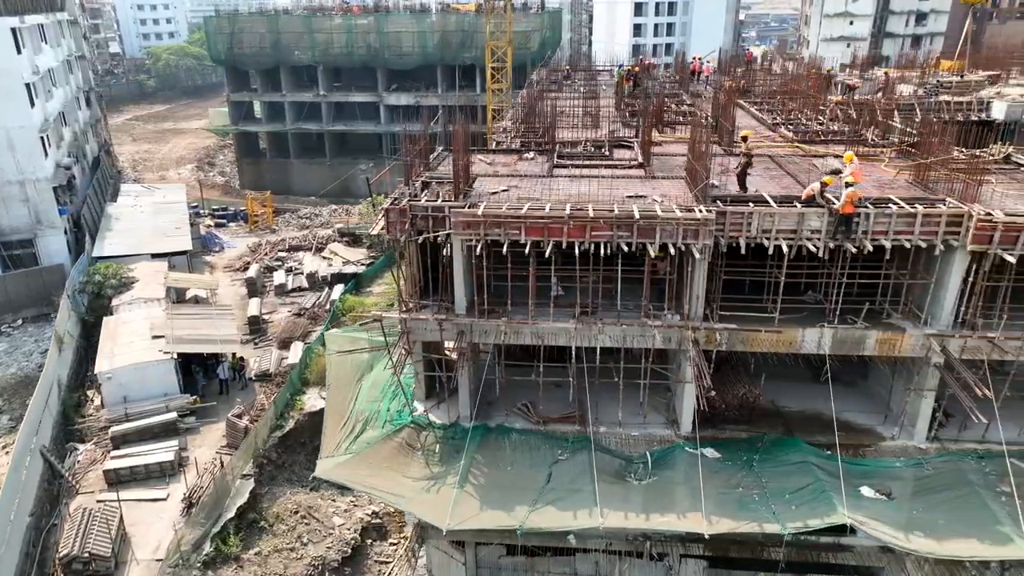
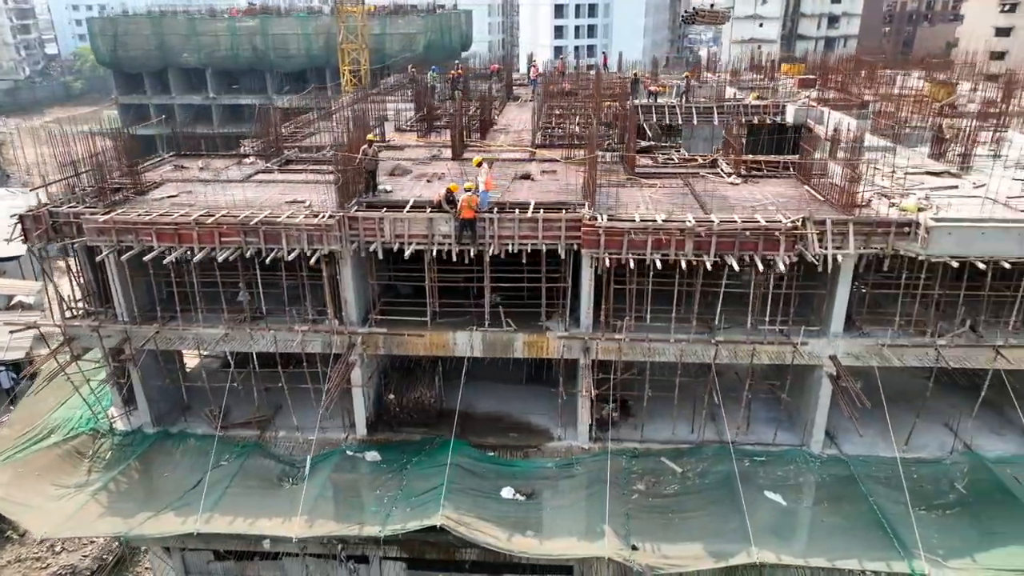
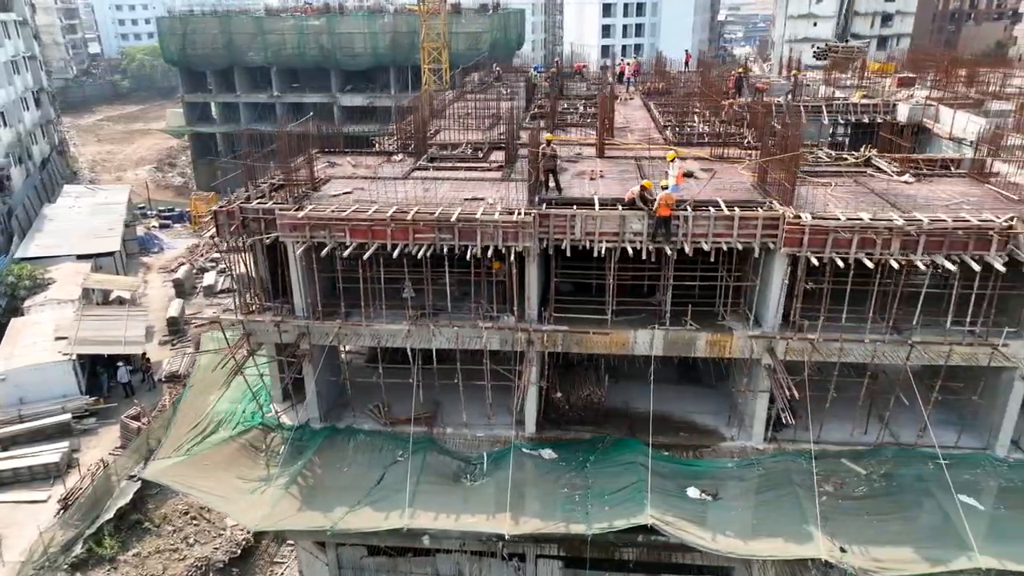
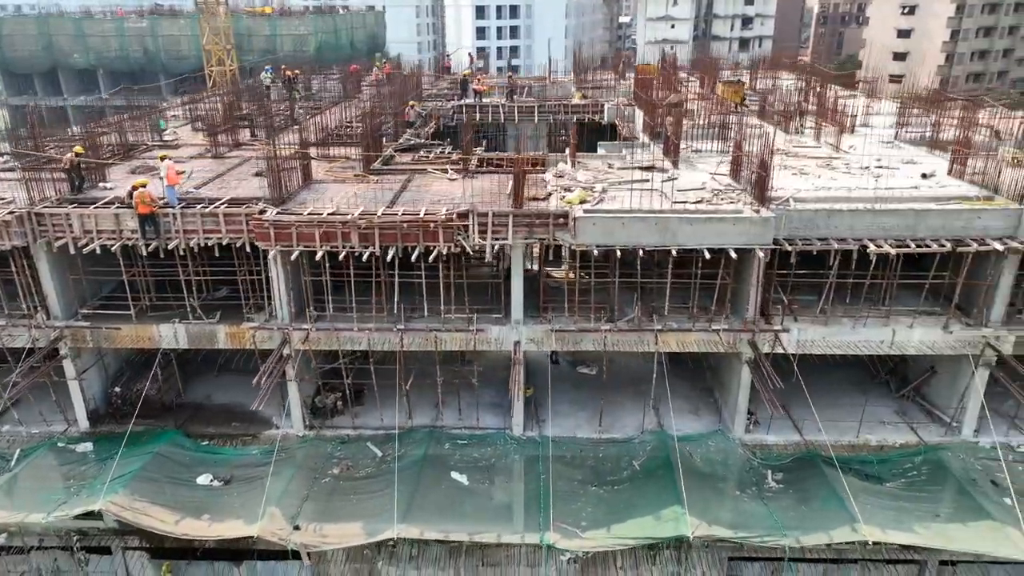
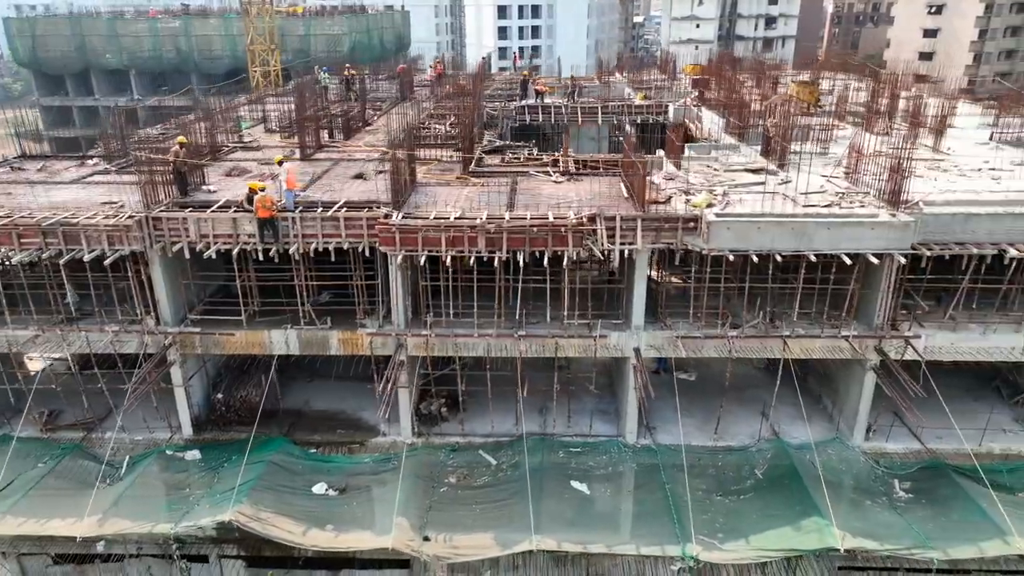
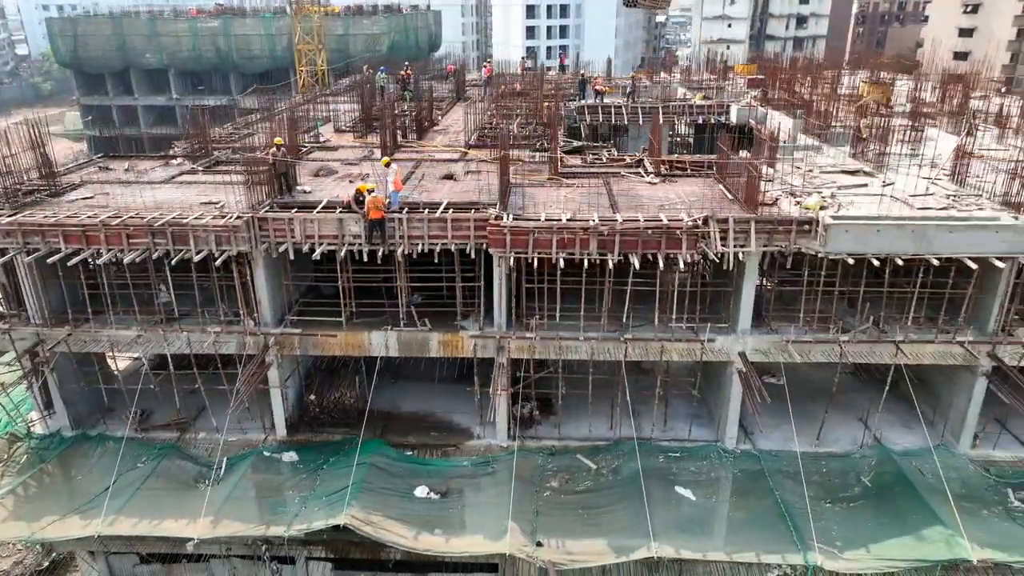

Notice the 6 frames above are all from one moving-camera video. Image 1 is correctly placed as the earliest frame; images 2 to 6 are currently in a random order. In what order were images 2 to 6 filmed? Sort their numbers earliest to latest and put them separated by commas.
3, 2, 6, 5, 4
